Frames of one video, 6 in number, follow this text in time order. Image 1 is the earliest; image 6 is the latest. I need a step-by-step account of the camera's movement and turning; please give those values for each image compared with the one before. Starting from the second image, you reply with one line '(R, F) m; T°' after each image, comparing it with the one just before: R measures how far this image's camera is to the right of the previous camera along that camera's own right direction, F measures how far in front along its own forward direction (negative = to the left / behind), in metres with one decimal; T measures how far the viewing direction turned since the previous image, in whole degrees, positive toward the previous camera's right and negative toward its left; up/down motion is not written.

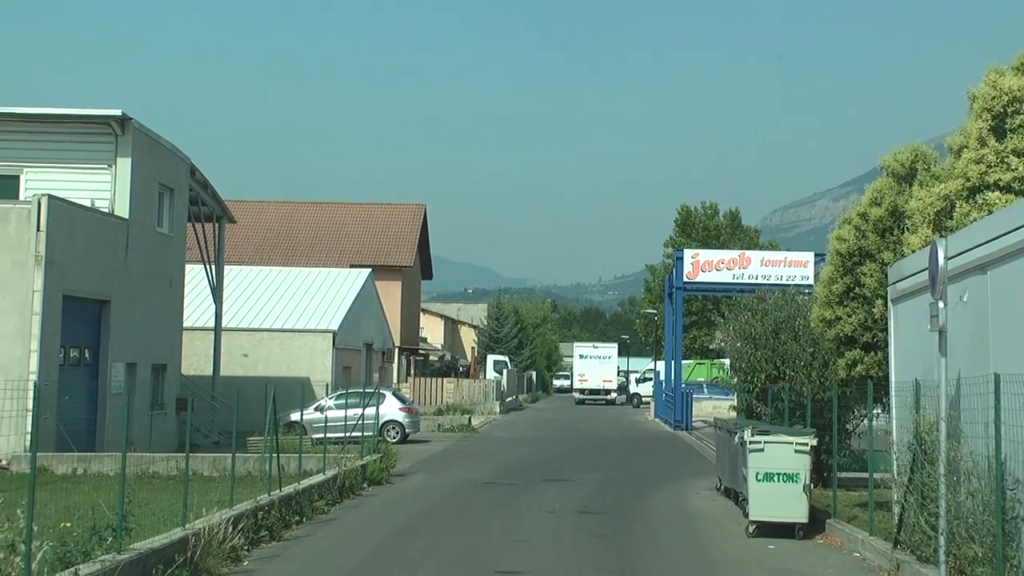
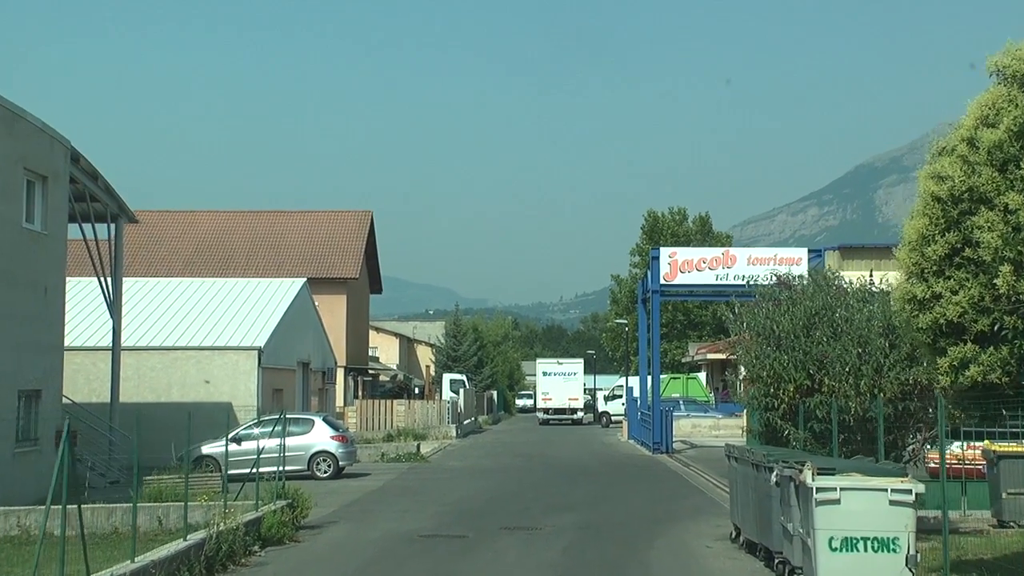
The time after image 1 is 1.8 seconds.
(+0.2, +4.6) m; +2°
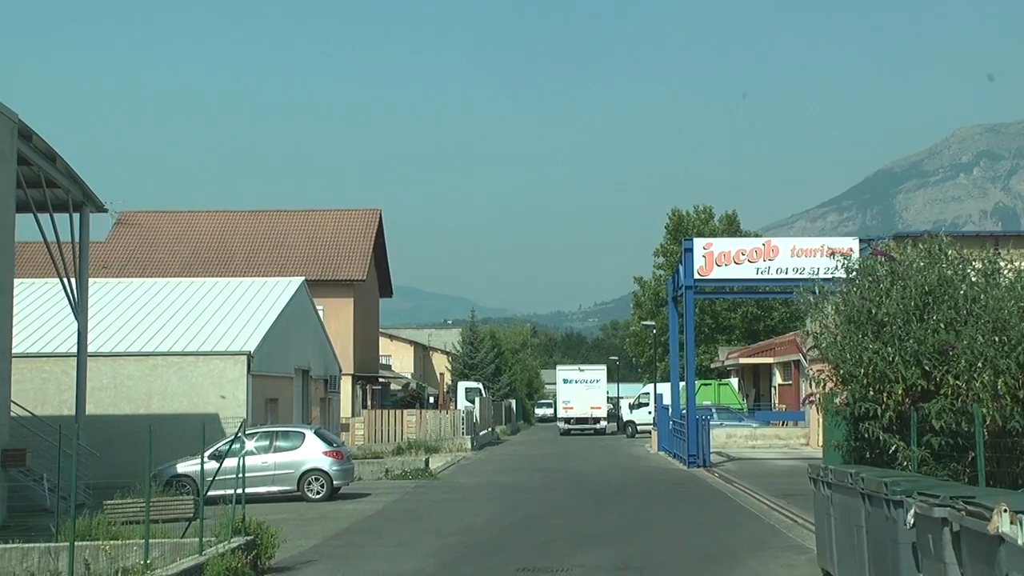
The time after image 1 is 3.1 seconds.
(0.0, +3.2) m; -1°
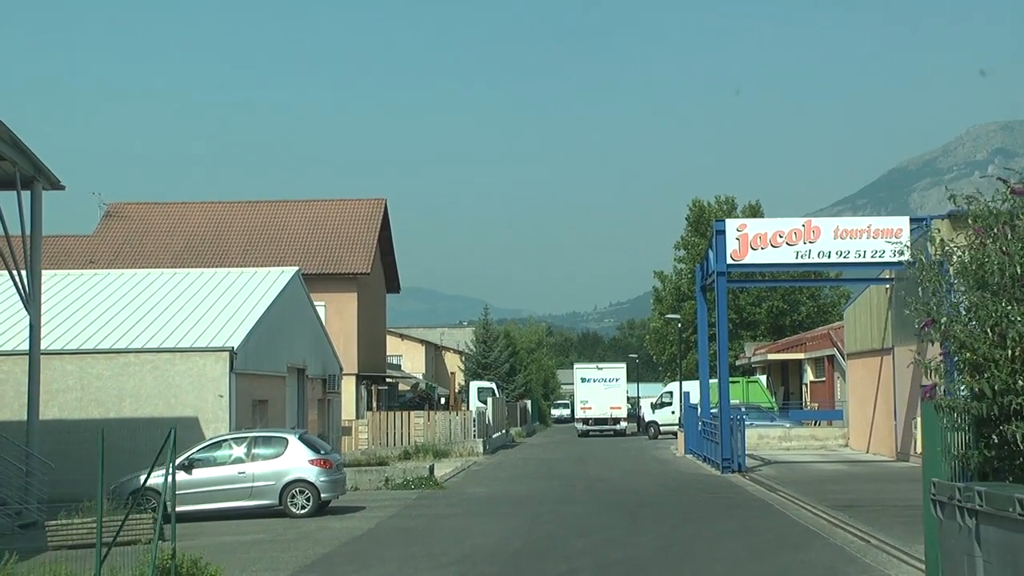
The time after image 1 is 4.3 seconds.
(+0.1, +2.9) m; -1°
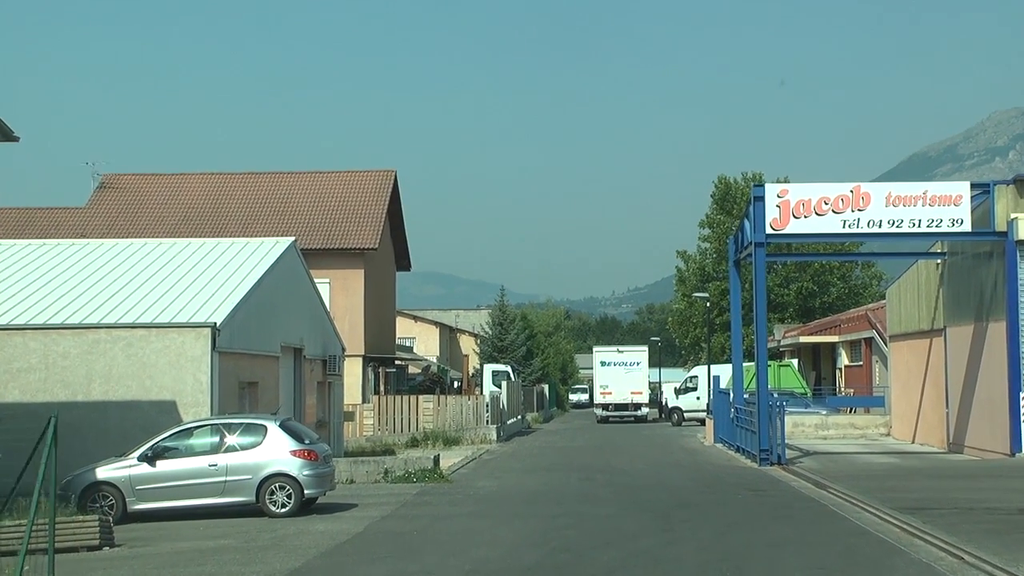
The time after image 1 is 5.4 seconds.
(+0.1, +2.6) m; -1°
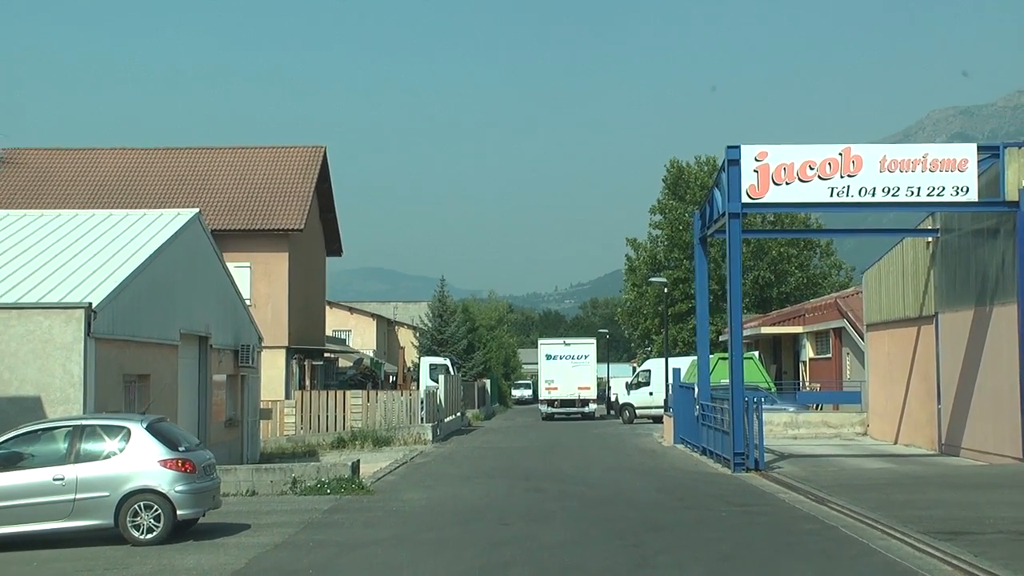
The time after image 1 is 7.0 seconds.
(+0.1, +3.5) m; +3°
